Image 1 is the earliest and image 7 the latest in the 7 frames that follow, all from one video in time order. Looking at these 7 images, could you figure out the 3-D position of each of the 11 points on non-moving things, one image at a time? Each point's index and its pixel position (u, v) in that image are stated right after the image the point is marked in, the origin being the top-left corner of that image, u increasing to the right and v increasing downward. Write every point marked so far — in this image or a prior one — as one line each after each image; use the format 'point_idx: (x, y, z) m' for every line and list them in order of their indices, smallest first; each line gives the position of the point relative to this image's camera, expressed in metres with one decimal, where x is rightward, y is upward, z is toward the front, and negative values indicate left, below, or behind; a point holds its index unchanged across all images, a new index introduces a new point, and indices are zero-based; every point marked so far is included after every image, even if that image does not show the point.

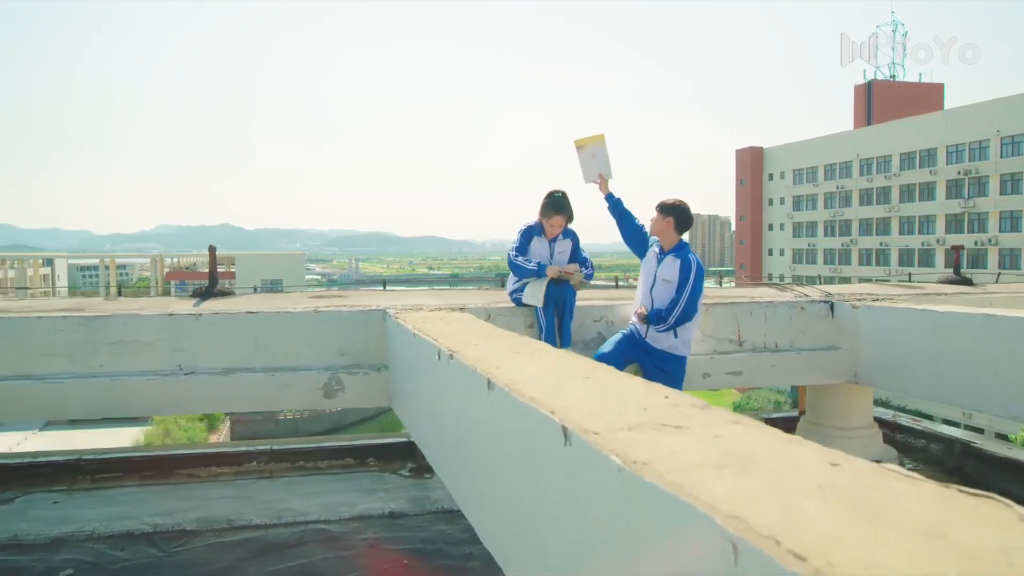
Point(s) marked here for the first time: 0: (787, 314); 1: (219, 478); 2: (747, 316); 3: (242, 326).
0: (+2.2, -0.2, +5.6) m
1: (-2.0, -1.3, +4.8) m
2: (+1.9, -0.2, +5.5) m
3: (-1.7, -0.2, +4.2) m
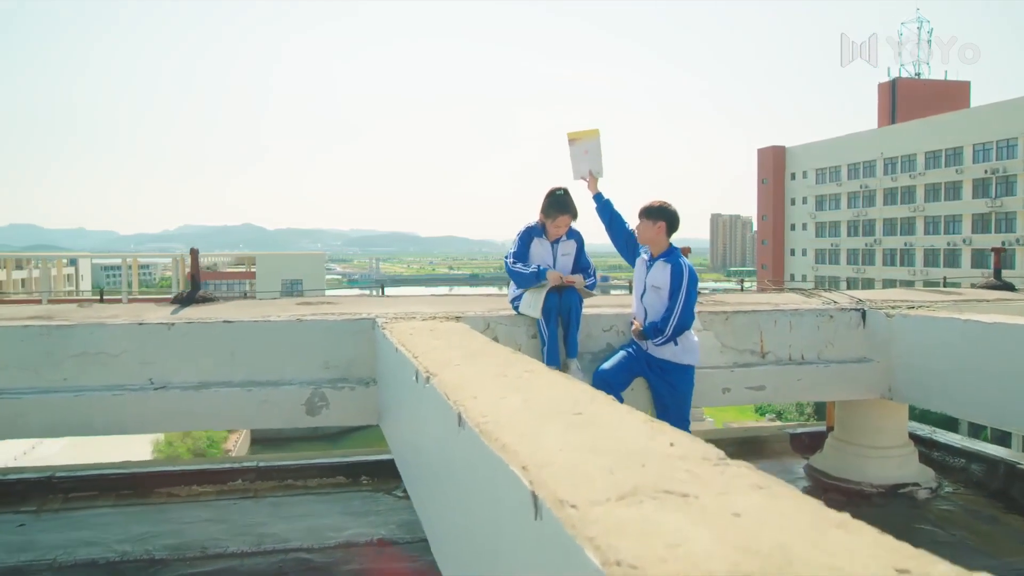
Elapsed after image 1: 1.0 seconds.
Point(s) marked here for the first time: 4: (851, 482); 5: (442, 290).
0: (+2.2, -0.2, +5.1) m
1: (-2.0, -1.4, +4.5) m
2: (+1.9, -0.3, +5.0) m
3: (-1.7, -0.3, +3.9) m
4: (+2.5, -1.5, +5.2) m
5: (-1.1, 0.0, +11.5) m
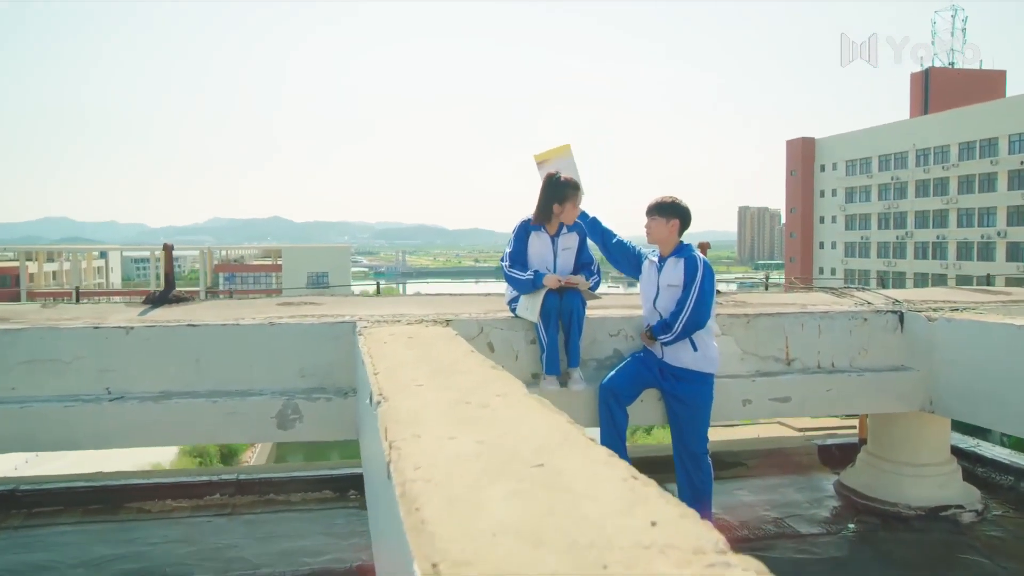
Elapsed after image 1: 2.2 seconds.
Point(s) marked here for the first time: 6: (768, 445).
0: (+2.2, -0.3, +4.6) m
1: (-2.0, -1.4, +4.2) m
2: (+1.9, -0.3, +4.6) m
3: (-1.7, -0.3, +3.6) m
4: (+2.5, -1.5, +4.7) m
5: (-0.9, 0.0, +11.1) m
6: (+2.2, -1.3, +5.9) m
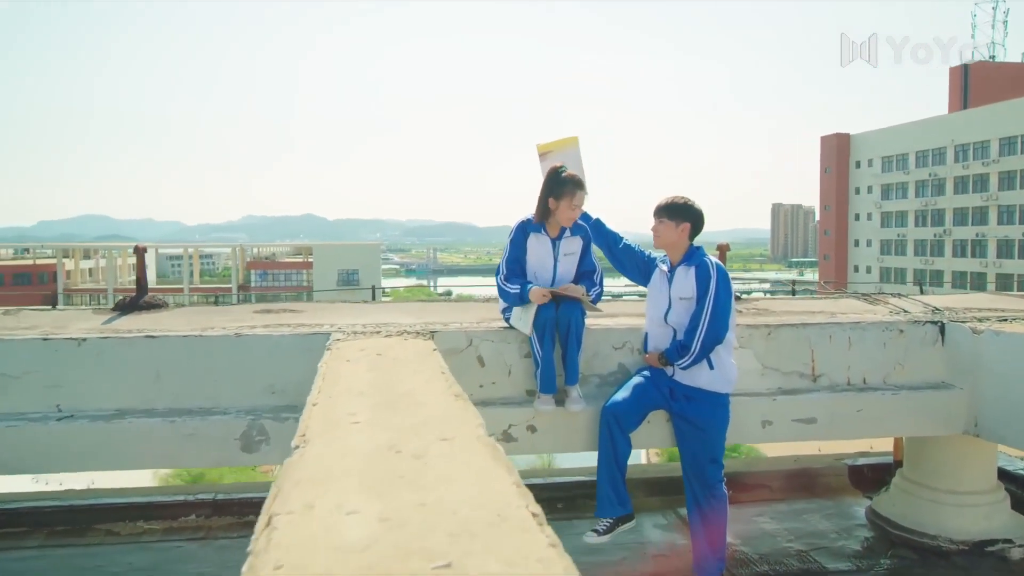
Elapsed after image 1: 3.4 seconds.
0: (+2.2, -0.3, +4.2) m
1: (-2.1, -1.4, +3.9) m
2: (+1.9, -0.3, +4.1) m
3: (-1.8, -0.3, +3.3) m
4: (+2.5, -1.5, +4.3) m
5: (-0.6, 0.0, +10.8) m
6: (+2.2, -1.4, +5.4) m
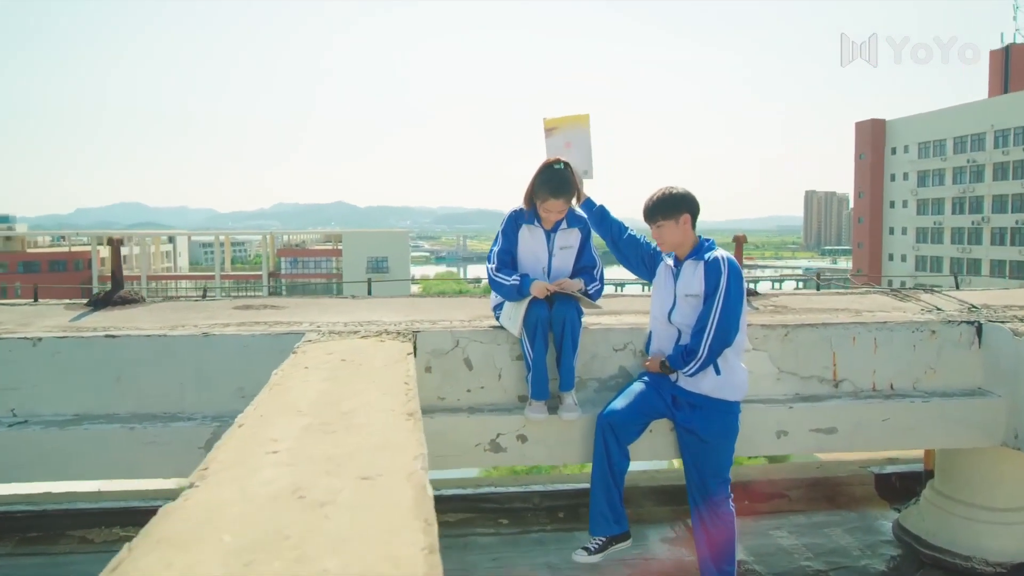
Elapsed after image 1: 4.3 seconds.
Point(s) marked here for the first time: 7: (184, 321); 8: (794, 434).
0: (+2.2, -0.3, +3.8) m
1: (-2.1, -1.4, +3.7) m
2: (+1.8, -0.3, +3.8) m
3: (-1.8, -0.3, +3.1) m
4: (+2.5, -1.5, +3.9) m
5: (-0.4, +0.2, +10.5) m
6: (+2.2, -1.3, +5.1) m
7: (-1.6, -0.2, +3.5) m
8: (+1.5, -0.8, +3.6) m
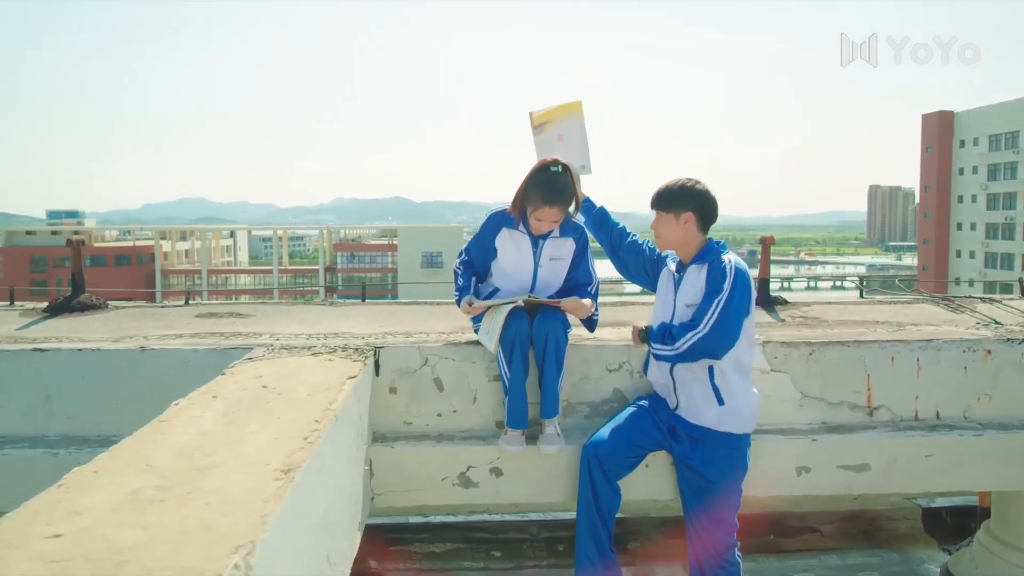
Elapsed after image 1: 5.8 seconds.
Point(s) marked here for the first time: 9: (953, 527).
0: (+2.1, -0.3, +3.2) m
1: (-2.2, -1.4, +3.5) m
2: (+1.7, -0.4, +3.2) m
3: (-2.0, -0.3, +2.8) m
4: (+2.4, -1.6, +3.3) m
5: (0.0, +0.2, +10.1) m
6: (+2.2, -1.4, +4.5) m
7: (-1.7, -0.2, +3.2) m
8: (+1.4, -0.8, +3.1) m
9: (+2.7, -1.5, +4.3) m
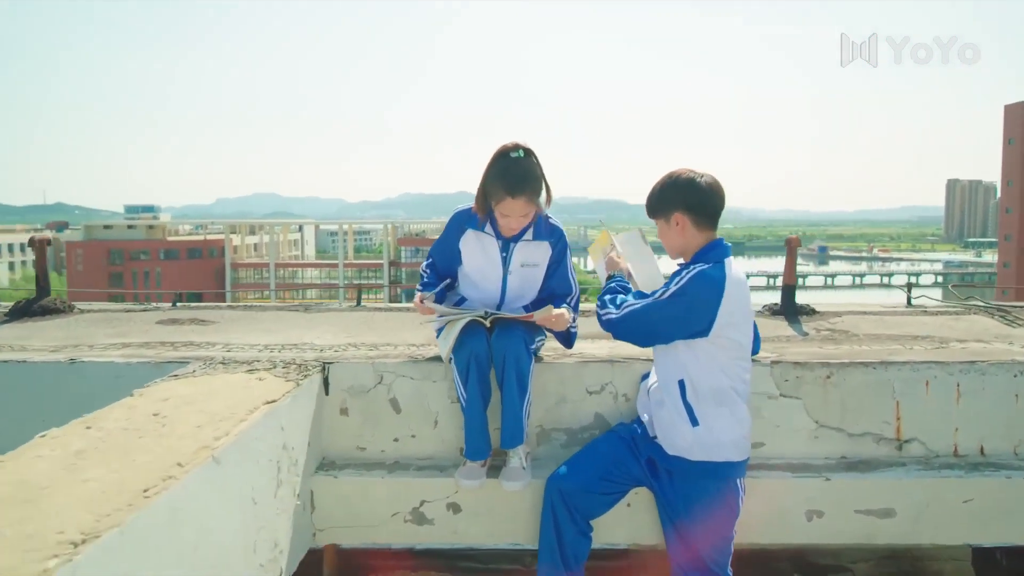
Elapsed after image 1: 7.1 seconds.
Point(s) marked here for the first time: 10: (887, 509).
0: (+2.0, -0.4, +2.7) m
1: (-2.3, -1.4, +3.4) m
2: (+1.6, -0.4, +2.7) m
3: (-2.1, -0.4, +2.7) m
4: (+2.3, -1.6, +2.8) m
5: (+0.5, +0.2, +9.7) m
6: (+2.2, -1.4, +4.0) m
7: (-1.9, -0.2, +3.0) m
8: (+1.2, -0.9, +2.7) m
9: (+2.7, -1.5, +3.7) m
10: (+1.4, -0.8, +2.6) m
